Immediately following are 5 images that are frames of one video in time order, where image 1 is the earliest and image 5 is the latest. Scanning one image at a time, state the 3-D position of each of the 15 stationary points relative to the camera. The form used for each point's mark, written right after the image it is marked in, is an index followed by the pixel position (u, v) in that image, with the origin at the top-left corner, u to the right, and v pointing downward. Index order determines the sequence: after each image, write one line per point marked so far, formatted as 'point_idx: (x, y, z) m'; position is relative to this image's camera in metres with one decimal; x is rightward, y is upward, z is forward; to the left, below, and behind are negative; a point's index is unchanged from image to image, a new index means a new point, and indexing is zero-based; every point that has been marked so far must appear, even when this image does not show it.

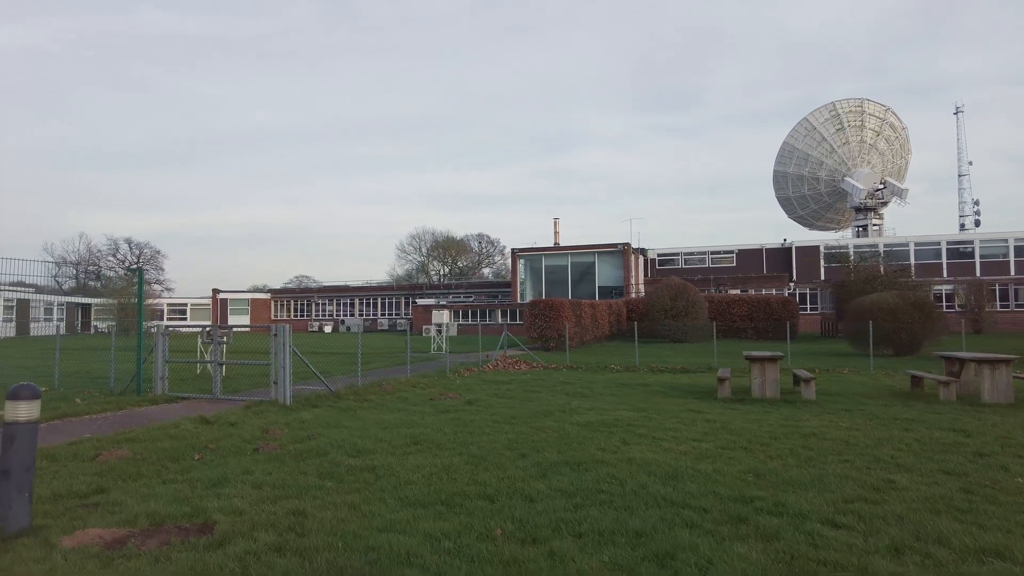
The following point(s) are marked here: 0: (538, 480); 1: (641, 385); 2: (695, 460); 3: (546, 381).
0: (+0.3, -2.0, +6.5) m
1: (+3.2, -2.4, +15.6) m
2: (+2.1, -2.0, +7.4) m
3: (+0.9, -2.5, +16.7) m
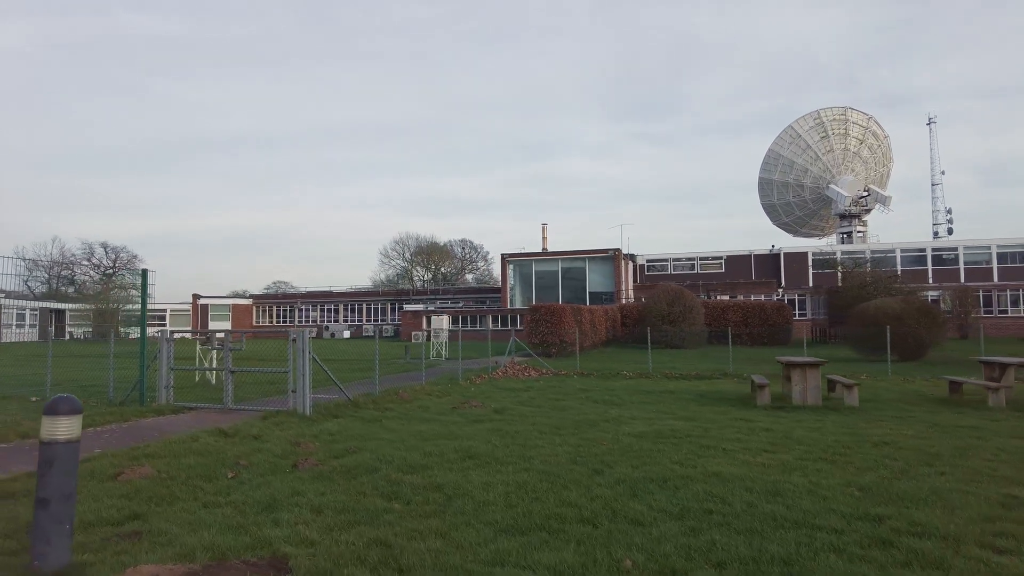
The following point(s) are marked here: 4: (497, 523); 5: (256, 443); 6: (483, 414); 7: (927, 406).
0: (+1.1, -1.9, +5.8) m
1: (+3.6, -2.4, +15.0) m
2: (+2.9, -2.0, +6.8) m
3: (+1.4, -2.5, +16.1) m
4: (-0.1, -1.9, +5.2) m
5: (-3.5, -2.1, +8.7) m
6: (-0.5, -2.3, +11.6) m
7: (+7.8, -2.2, +12.0) m
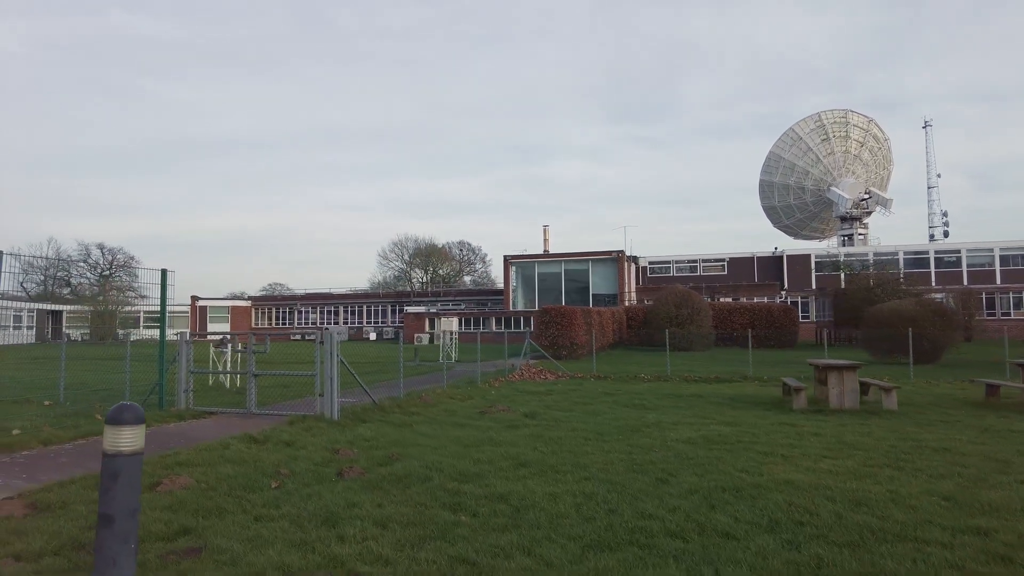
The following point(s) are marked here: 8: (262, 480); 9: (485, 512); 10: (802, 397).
0: (+1.7, -1.9, +5.5) m
1: (+4.2, -2.5, +14.7) m
2: (+3.5, -2.0, +6.5) m
3: (+1.9, -2.6, +15.7) m
4: (+0.5, -1.9, +4.9) m
5: (-2.9, -2.1, +8.3) m
6: (0.0, -2.3, +11.3) m
7: (+8.4, -2.2, +11.7) m
8: (-2.7, -2.1, +6.9) m
9: (-0.2, -2.0, +5.6) m
10: (+5.5, -2.1, +12.1) m
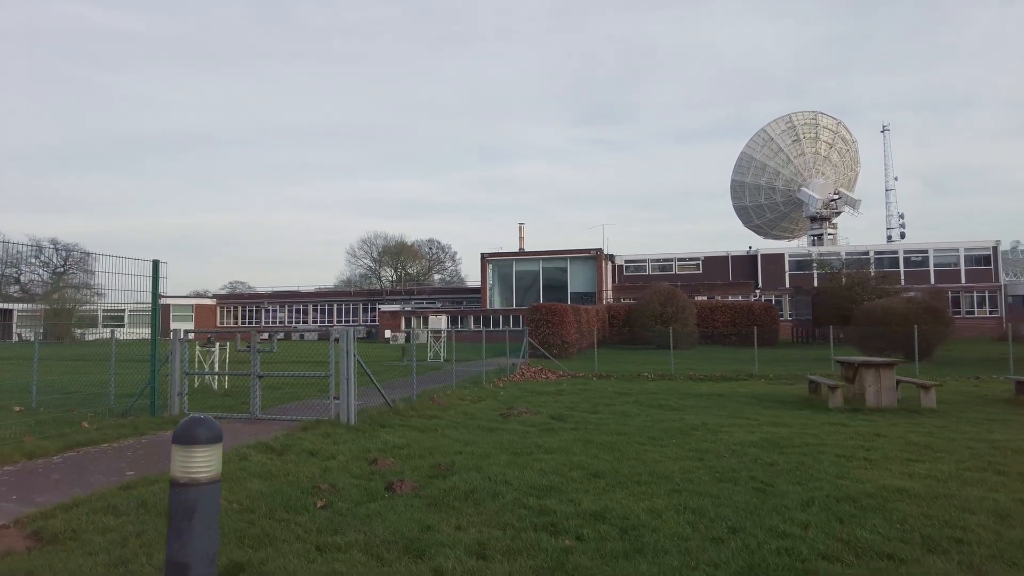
0: (+2.6, -1.8, +4.8) m
1: (+4.5, -2.4, +14.2) m
2: (+4.3, -1.9, +5.9) m
3: (+2.1, -2.5, +15.1) m
4: (+1.4, -1.8, +4.2) m
5: (-2.2, -2.0, +7.4) m
6: (+0.5, -2.2, +10.5) m
7: (+8.8, -2.1, +11.4) m
8: (-1.9, -2.0, +5.9) m
9: (+0.6, -1.8, +4.8) m
10: (+5.9, -1.9, +11.6) m
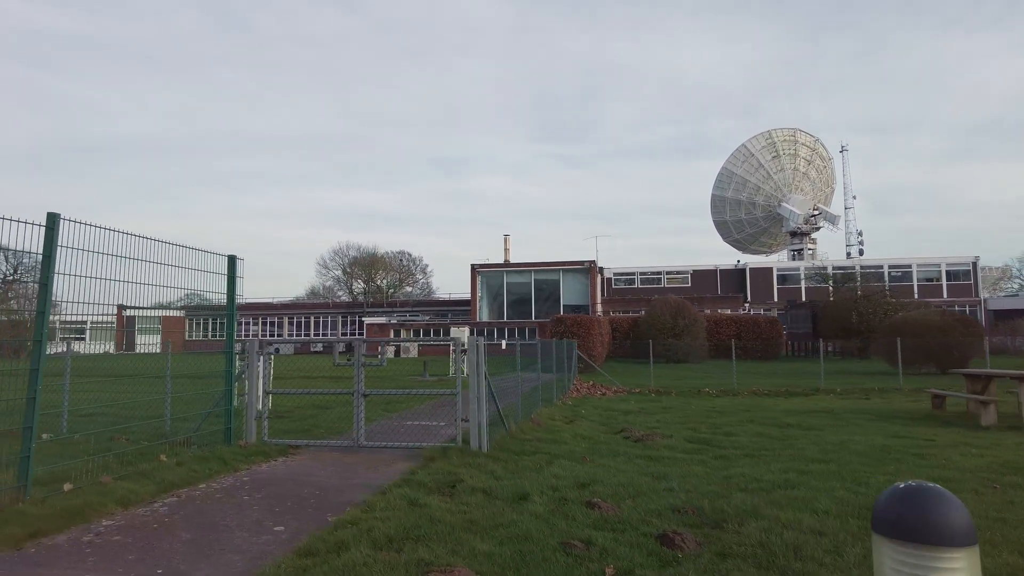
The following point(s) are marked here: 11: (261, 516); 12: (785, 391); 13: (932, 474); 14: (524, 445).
0: (+5.0, -1.7, +3.5) m
1: (+6.2, -2.5, +13.0) m
2: (+6.7, -1.8, +4.8) m
3: (+3.8, -2.6, +13.7) m
4: (+3.9, -1.7, +2.8) m
5: (+0.1, -2.0, +5.8) m
6: (+2.6, -2.2, +9.1) m
7: (+10.8, -2.2, +10.6) m
8: (+0.4, -1.9, +4.3) m
9: (+3.0, -1.8, +3.3) m
10: (+7.9, -2.0, +10.6) m
11: (-2.2, -1.9, +5.5) m
12: (+7.4, -2.8, +17.4) m
13: (+4.5, -2.0, +6.9) m
14: (+0.2, -2.1, +8.7) m
